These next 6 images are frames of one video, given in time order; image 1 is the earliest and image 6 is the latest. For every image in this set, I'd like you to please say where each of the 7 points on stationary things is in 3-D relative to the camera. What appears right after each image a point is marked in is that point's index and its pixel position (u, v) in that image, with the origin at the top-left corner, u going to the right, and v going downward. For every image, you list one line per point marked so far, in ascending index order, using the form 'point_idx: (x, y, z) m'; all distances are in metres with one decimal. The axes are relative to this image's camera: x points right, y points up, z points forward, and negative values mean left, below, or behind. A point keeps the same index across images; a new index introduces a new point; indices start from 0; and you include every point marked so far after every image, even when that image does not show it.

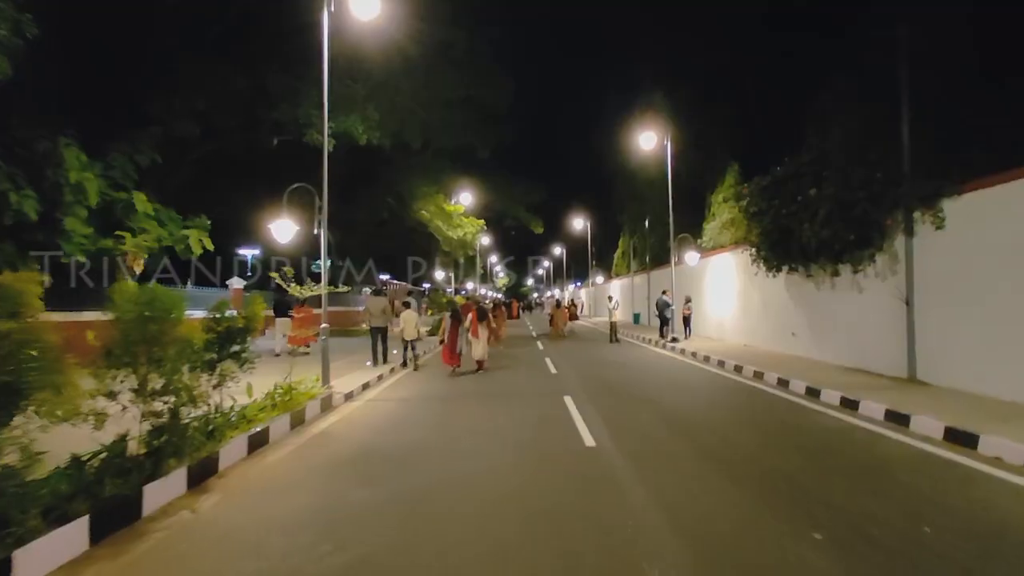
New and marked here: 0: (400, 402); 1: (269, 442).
0: (-2.9, -3.0, +15.3) m
1: (-4.4, -2.8, +10.7) m
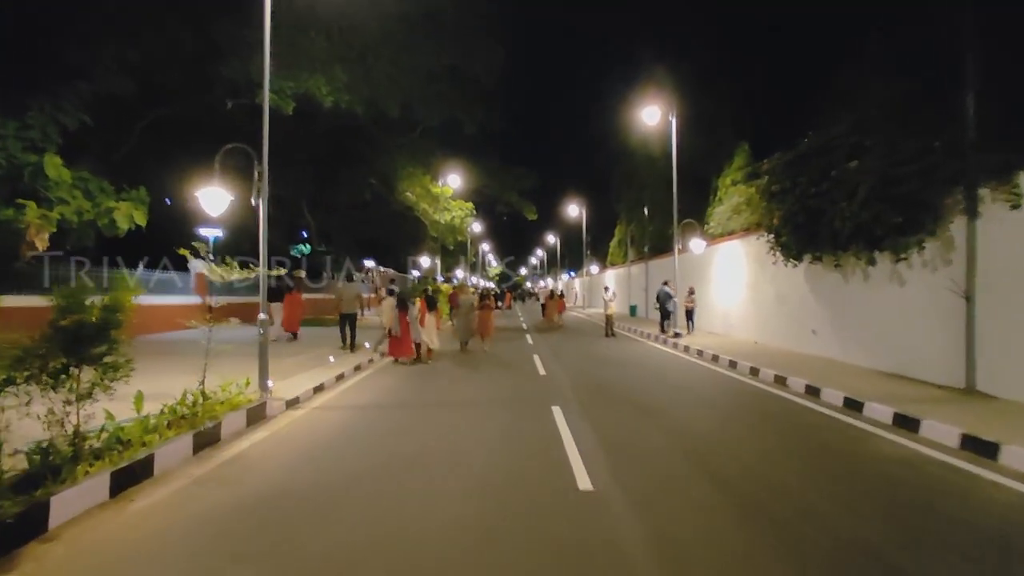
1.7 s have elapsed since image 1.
0: (-3.4, -2.6, +12.7) m
1: (-4.8, -2.5, +8.0) m
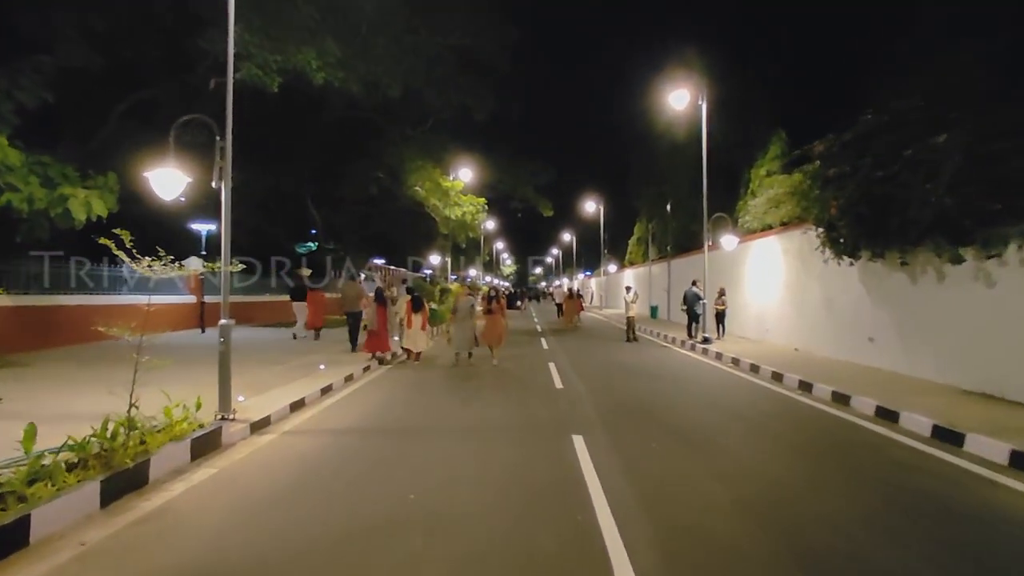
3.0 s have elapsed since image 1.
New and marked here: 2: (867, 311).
0: (-3.2, -2.6, +10.5) m
1: (-4.8, -2.5, +5.9) m
2: (+10.4, -0.7, +17.3) m
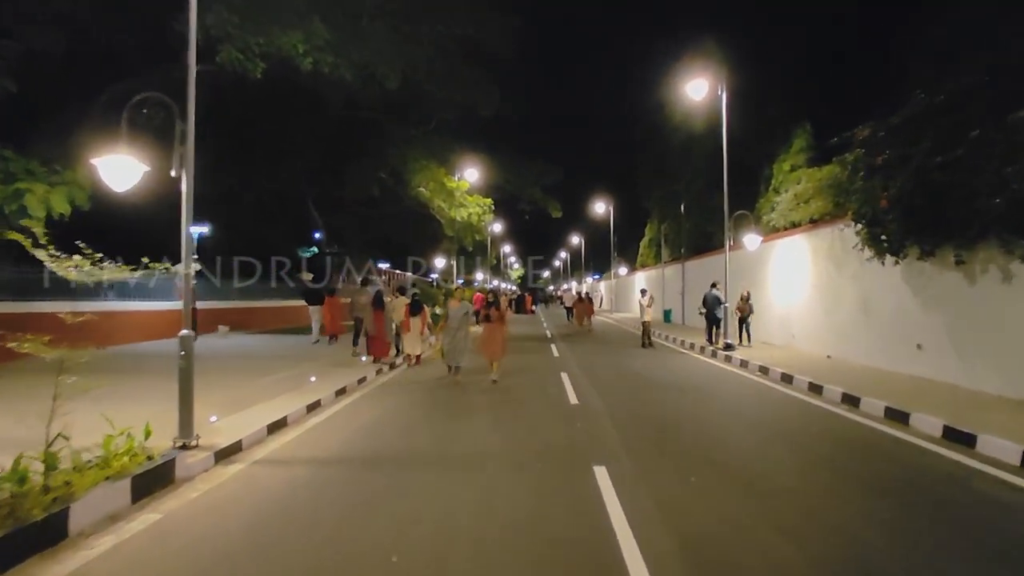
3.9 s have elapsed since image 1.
0: (-3.0, -2.7, +9.0) m
1: (-4.7, -2.6, +4.4) m
2: (+10.6, -0.7, +15.6) m
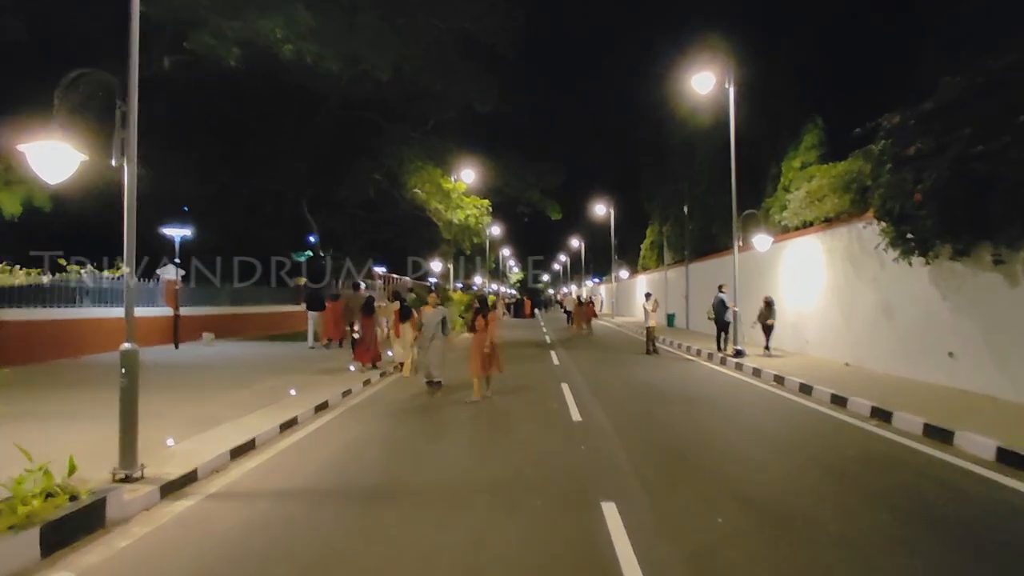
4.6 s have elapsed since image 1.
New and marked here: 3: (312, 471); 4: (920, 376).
0: (-3.1, -2.8, +7.7) m
1: (-4.8, -2.6, +3.1) m
2: (+10.5, -0.8, +14.4) m
3: (-3.0, -2.7, +8.8) m
4: (+10.7, -2.3, +15.6) m
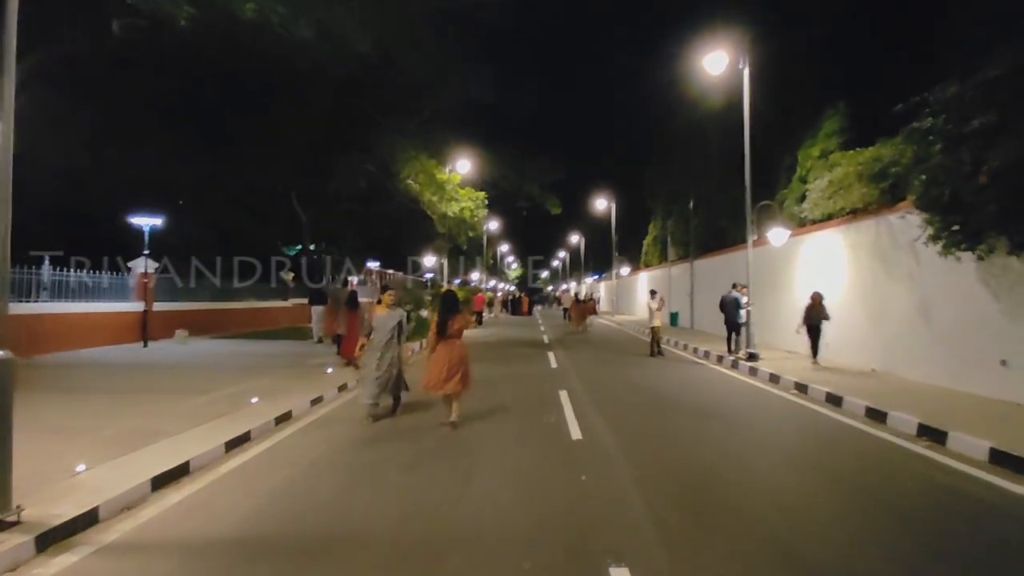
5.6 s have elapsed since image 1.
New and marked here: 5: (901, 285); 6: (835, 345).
0: (-3.3, -2.7, +6.0) m
1: (-4.9, -2.6, +1.3) m
2: (+10.4, -0.8, +12.6) m
3: (-3.2, -2.6, +7.1) m
4: (+10.5, -2.3, +13.9) m
5: (+10.3, +0.1, +15.8) m
6: (+10.5, -1.8, +19.3) m
